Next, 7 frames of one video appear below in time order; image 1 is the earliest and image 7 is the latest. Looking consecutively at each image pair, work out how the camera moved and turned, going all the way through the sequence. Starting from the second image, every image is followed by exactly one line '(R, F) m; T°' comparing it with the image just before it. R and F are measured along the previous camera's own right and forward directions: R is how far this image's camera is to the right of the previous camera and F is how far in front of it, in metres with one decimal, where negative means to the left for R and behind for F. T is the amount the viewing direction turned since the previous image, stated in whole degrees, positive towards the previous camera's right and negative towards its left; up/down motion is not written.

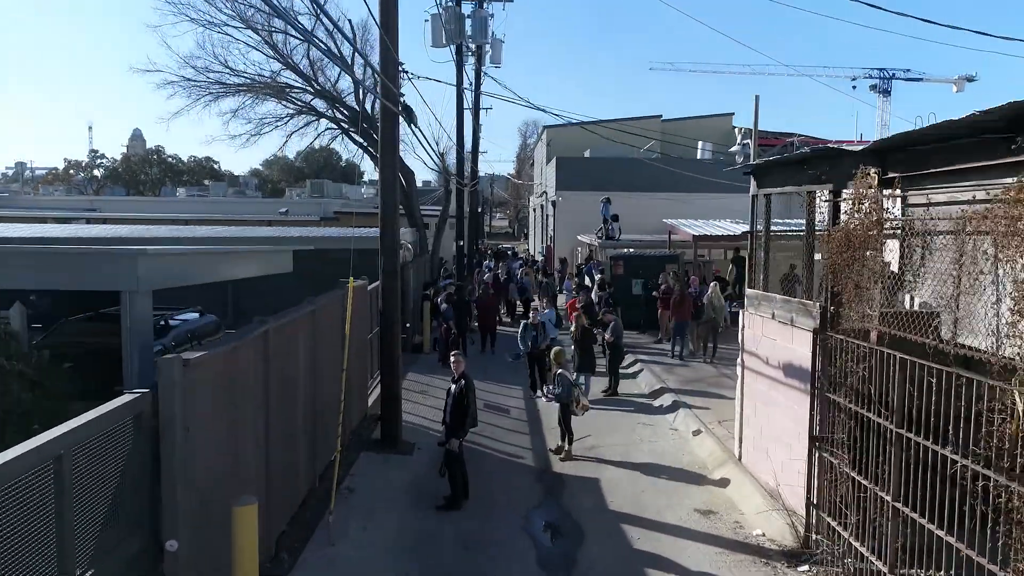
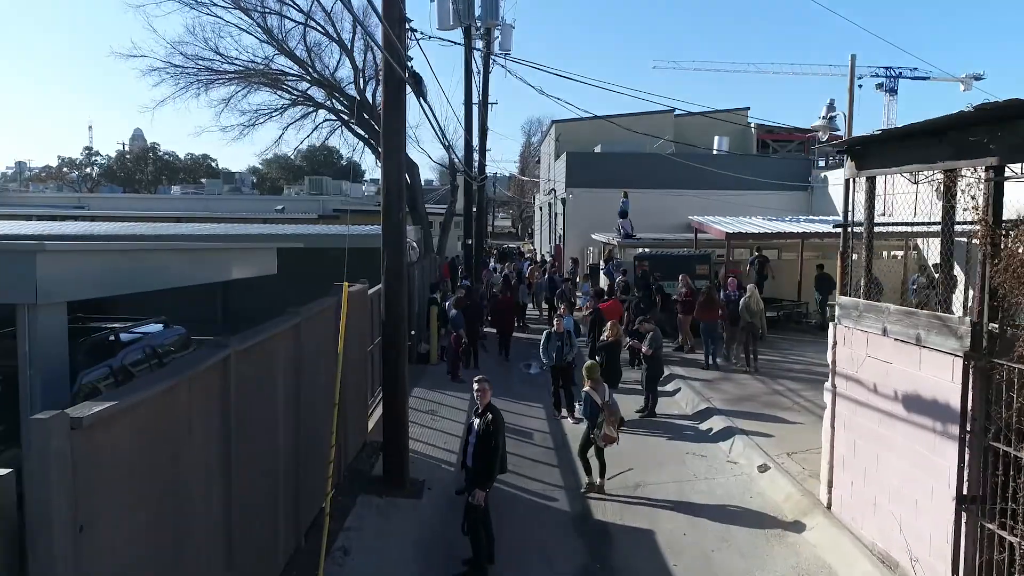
(-0.3, +1.8) m; 0°
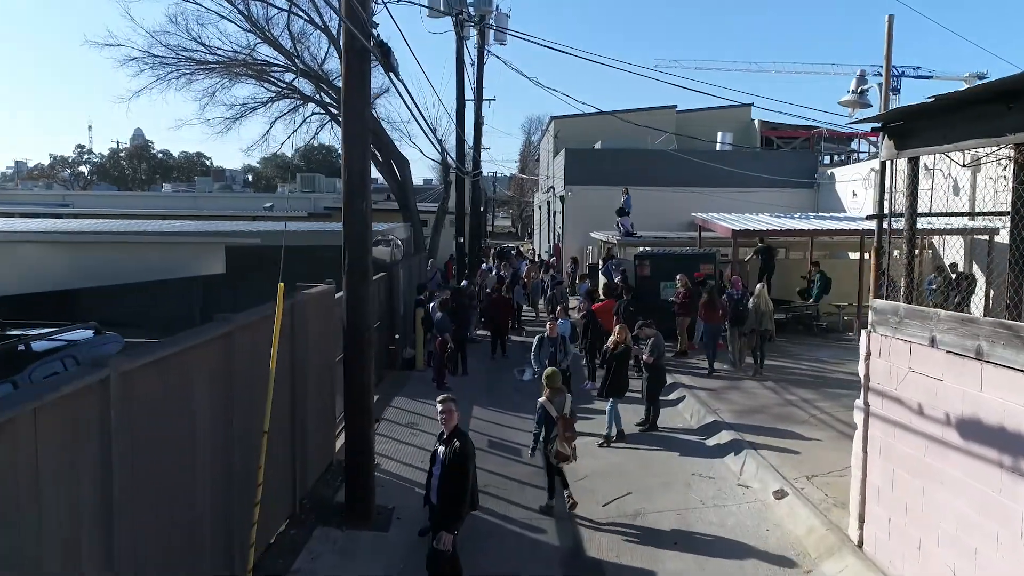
(+0.2, +1.1) m; 0°
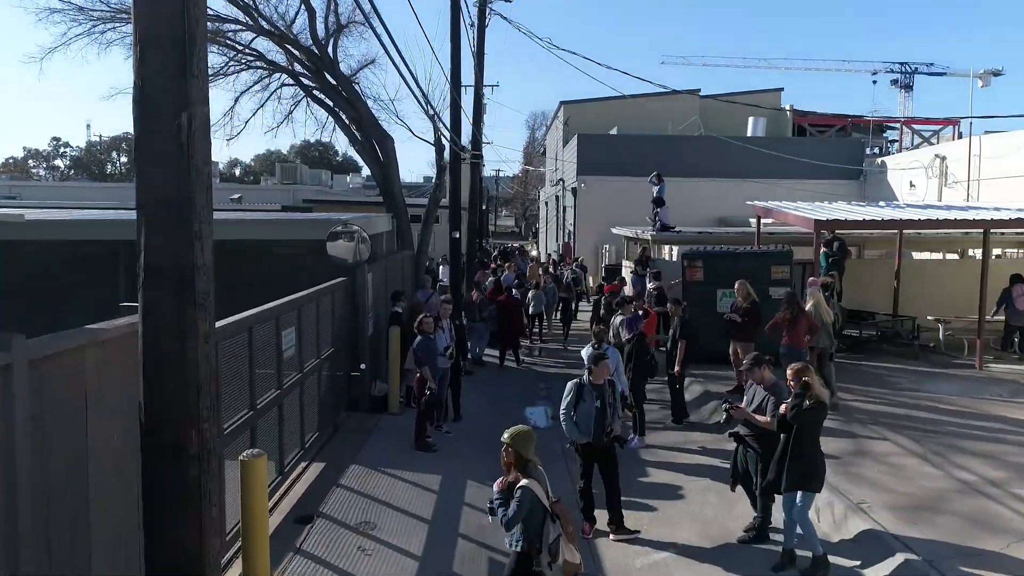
(-0.1, +4.1) m; 0°
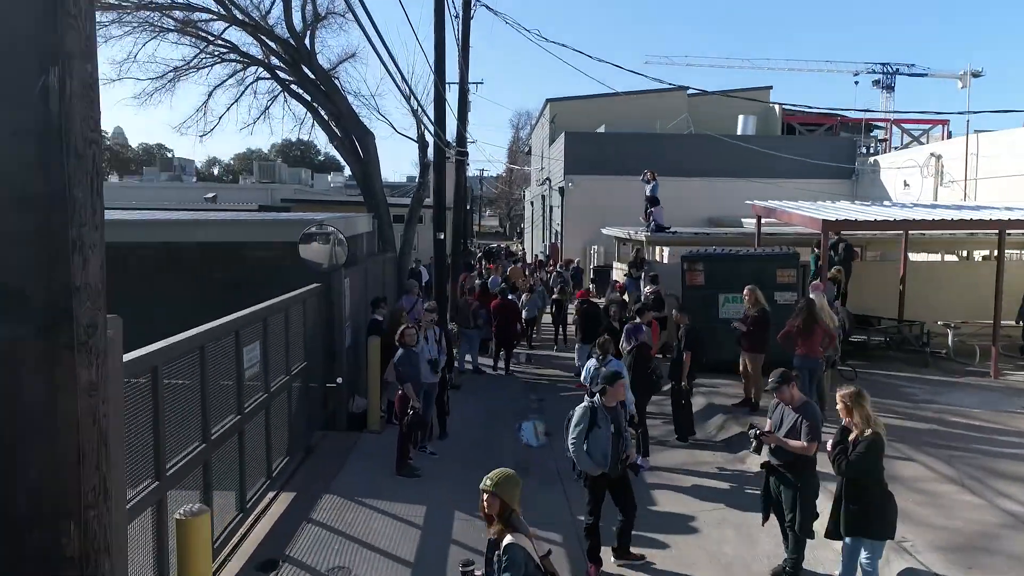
(-0.1, +0.8) m; +1°
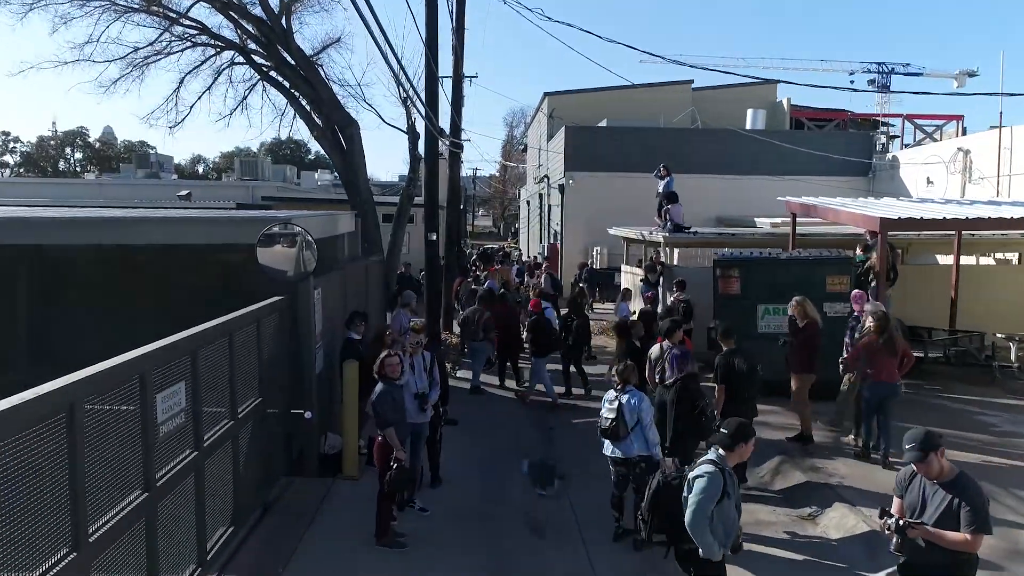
(-0.2, +1.8) m; +1°
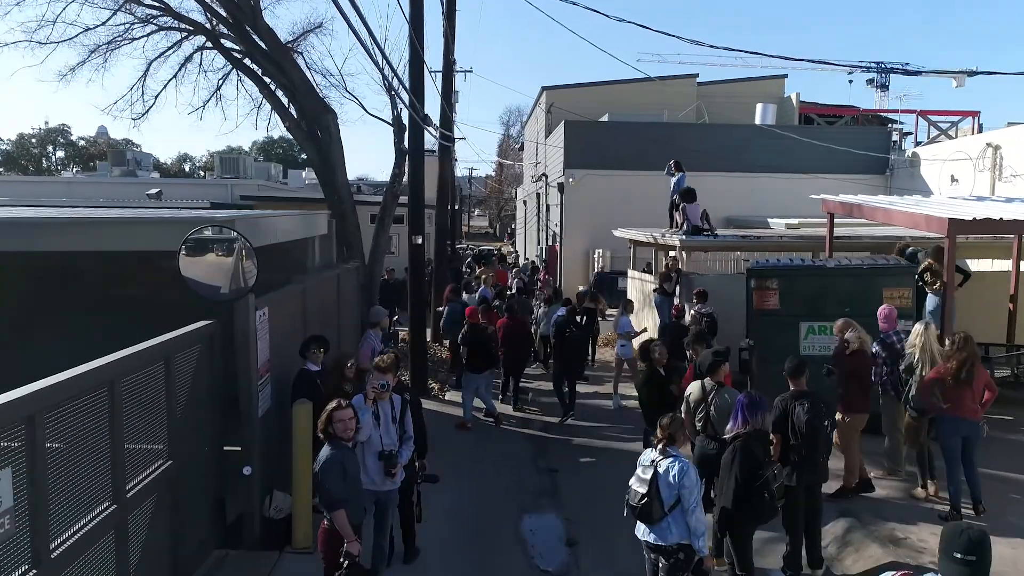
(0.0, +1.7) m; 0°
